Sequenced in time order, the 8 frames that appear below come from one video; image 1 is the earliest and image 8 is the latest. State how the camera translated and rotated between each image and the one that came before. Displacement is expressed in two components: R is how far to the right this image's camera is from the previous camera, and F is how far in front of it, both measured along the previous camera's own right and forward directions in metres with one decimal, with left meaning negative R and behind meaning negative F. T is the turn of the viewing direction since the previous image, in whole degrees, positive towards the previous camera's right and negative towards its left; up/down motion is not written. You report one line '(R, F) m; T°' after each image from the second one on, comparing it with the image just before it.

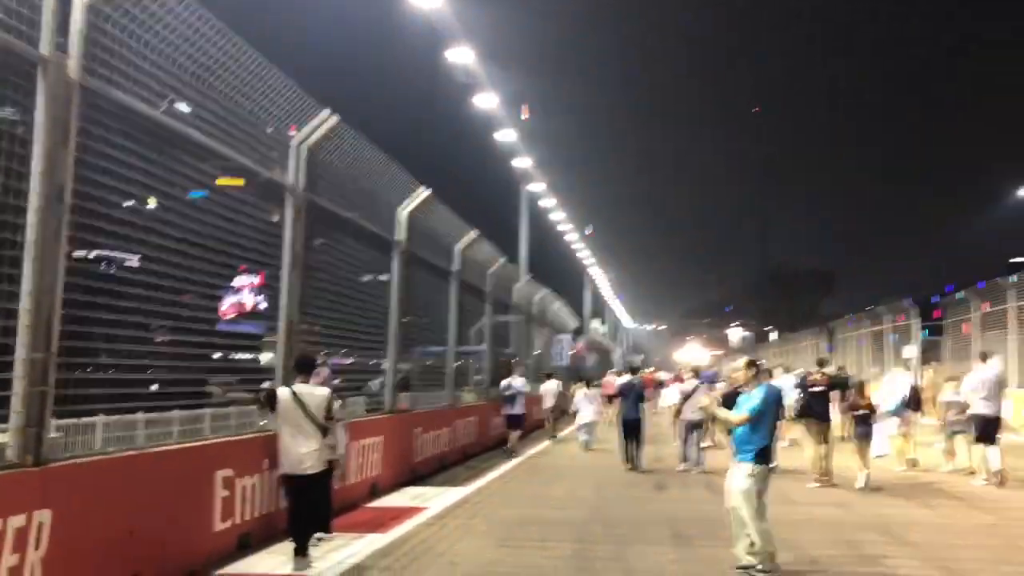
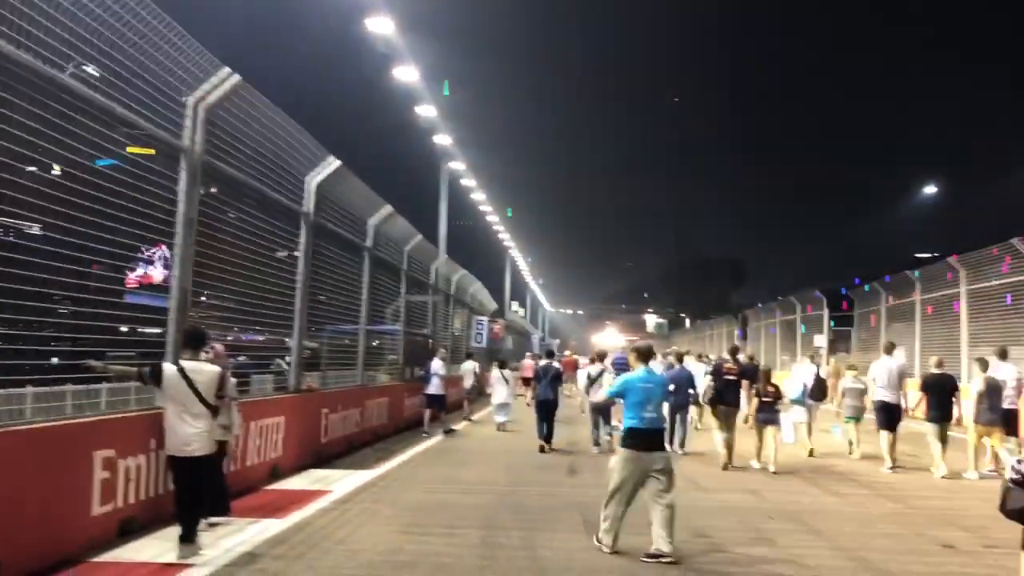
(+0.1, +0.3) m; +5°
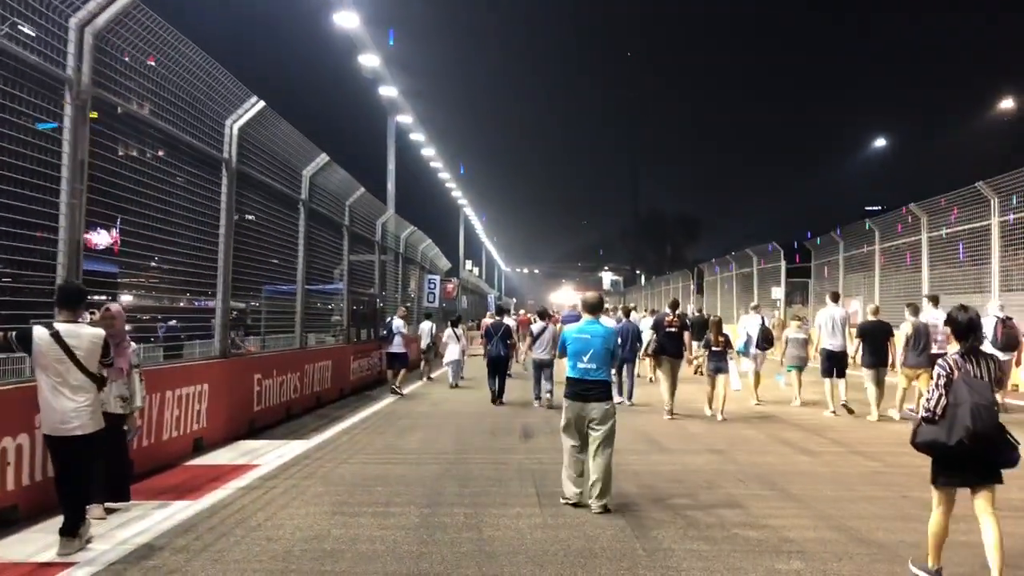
(+0.1, +0.8) m; +3°
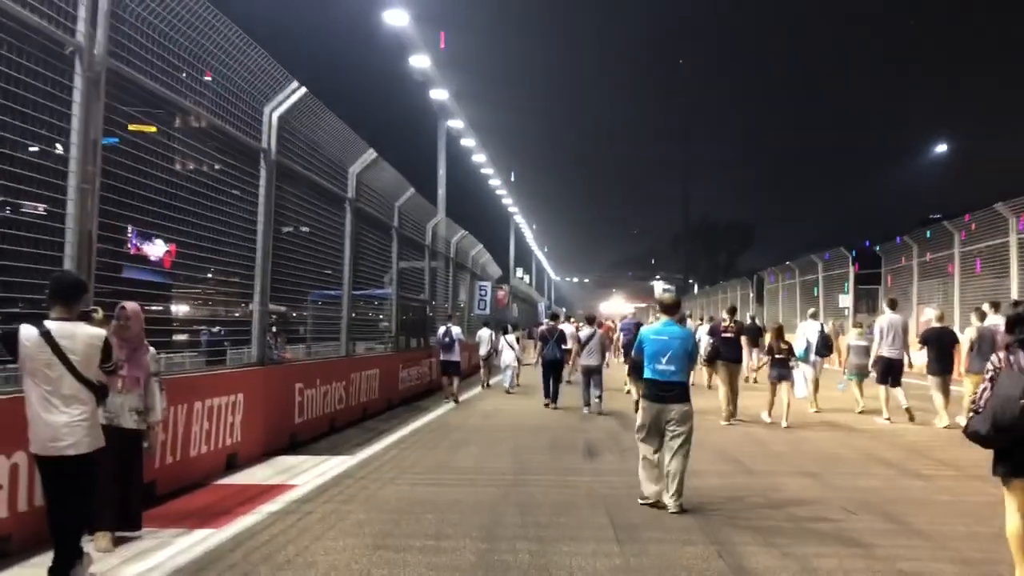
(-0.1, +0.9) m; -3°
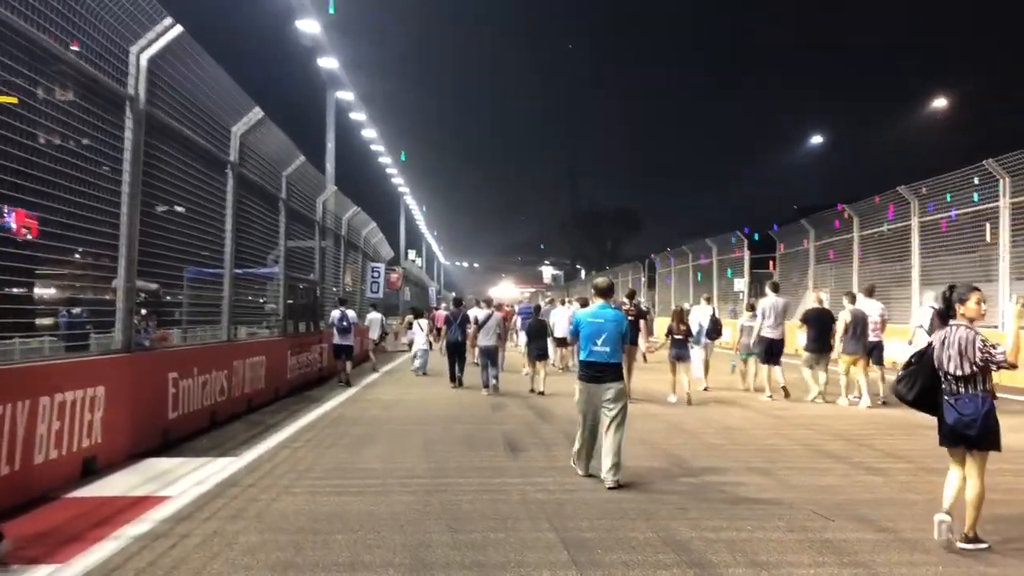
(-0.2, +1.0) m; +7°
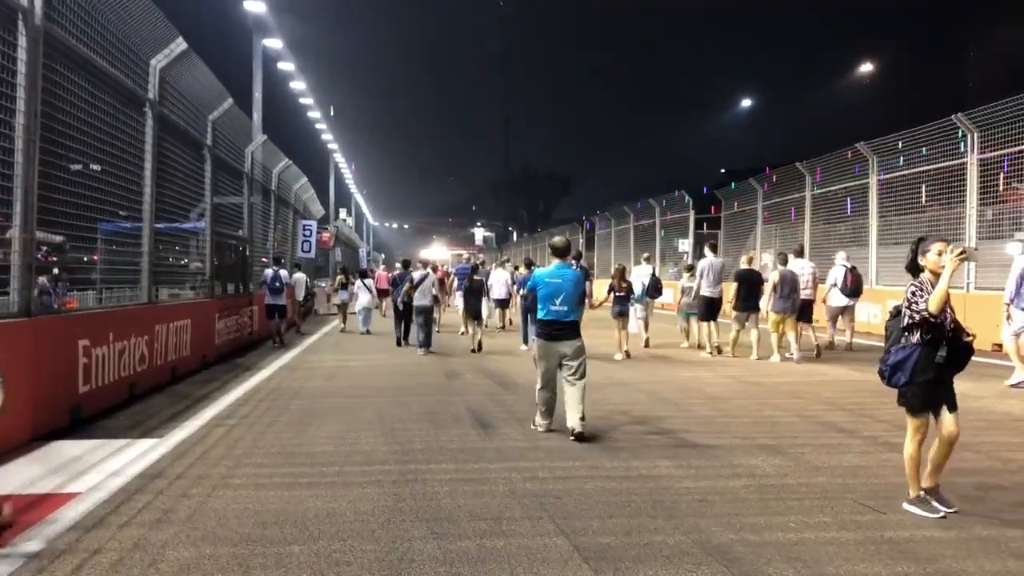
(-0.3, +1.0) m; +4°
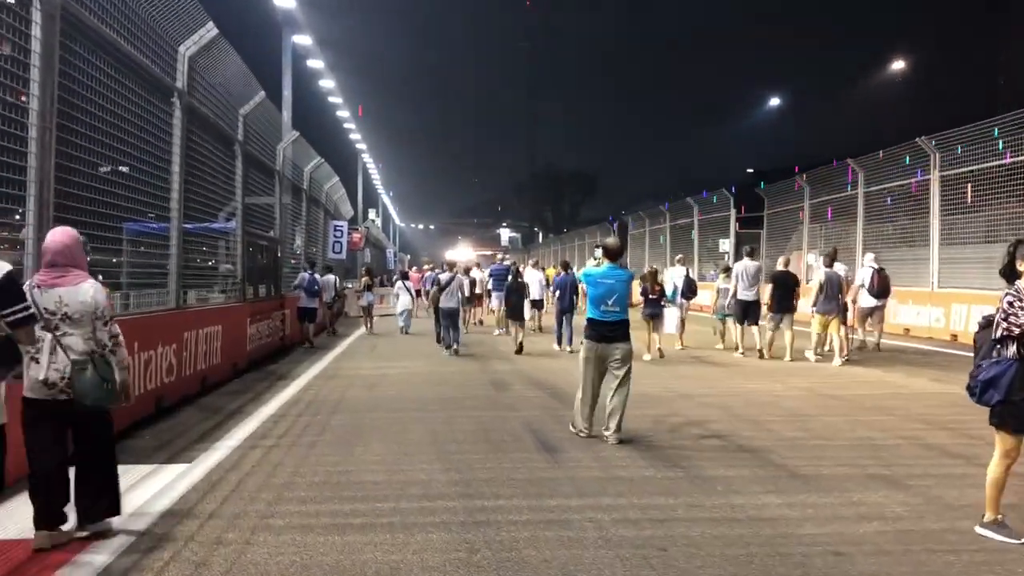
(-0.3, +0.7) m; -1°
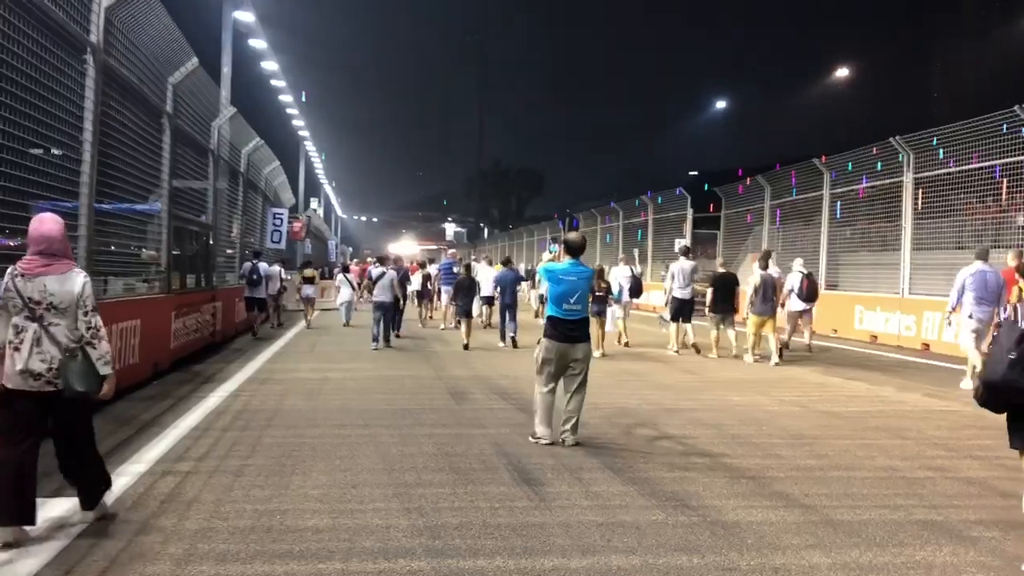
(-0.2, +1.0) m; +4°
